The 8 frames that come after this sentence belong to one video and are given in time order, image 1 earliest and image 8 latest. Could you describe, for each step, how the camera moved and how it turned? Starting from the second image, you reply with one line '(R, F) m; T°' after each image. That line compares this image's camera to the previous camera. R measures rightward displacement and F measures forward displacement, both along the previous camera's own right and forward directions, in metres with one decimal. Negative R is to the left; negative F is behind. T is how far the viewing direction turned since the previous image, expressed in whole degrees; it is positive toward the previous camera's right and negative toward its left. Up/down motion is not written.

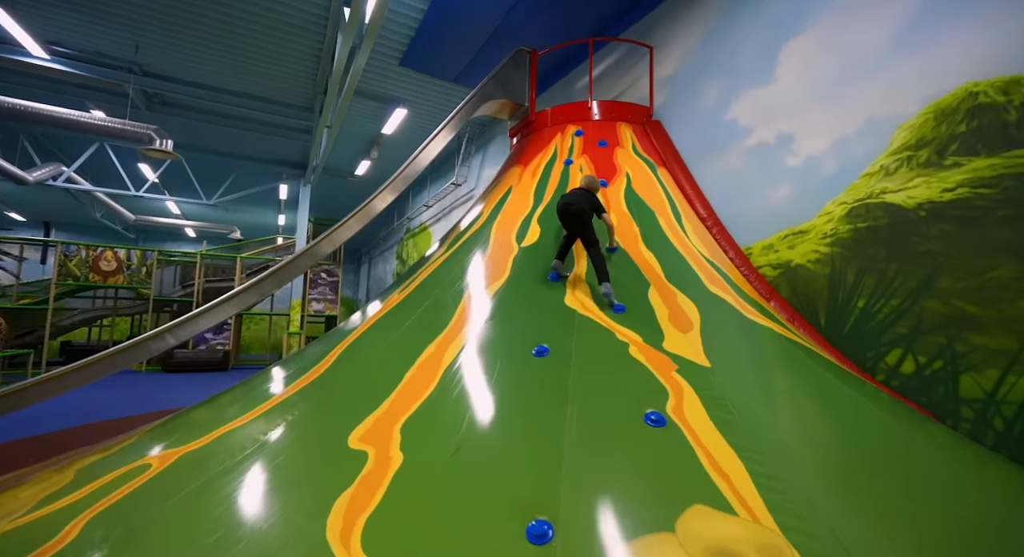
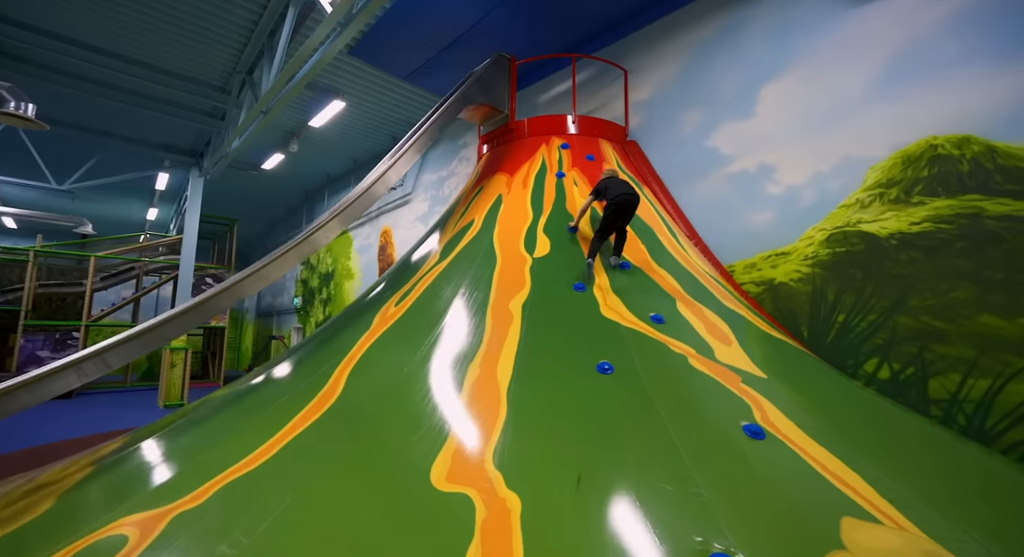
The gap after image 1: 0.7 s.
(-0.7, +0.2) m; +14°
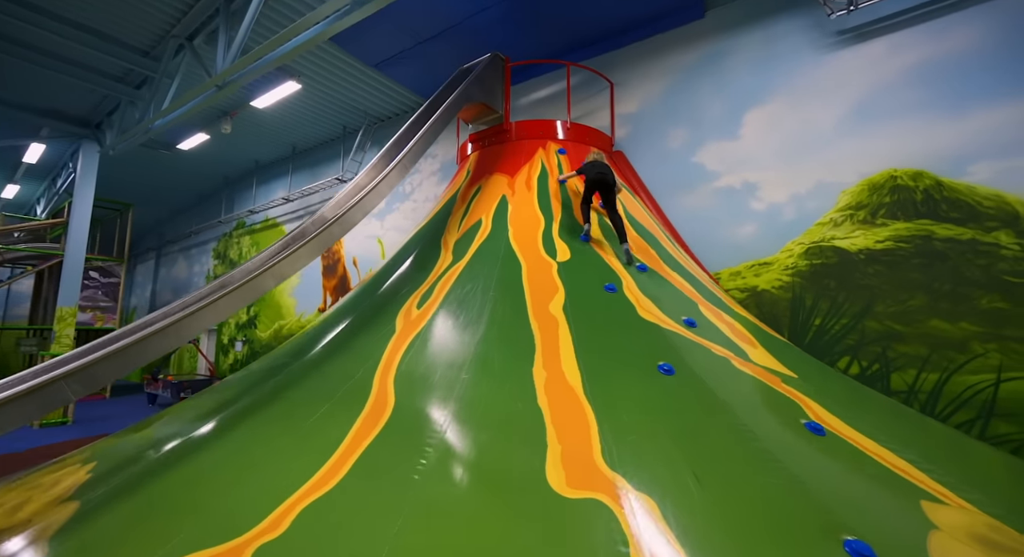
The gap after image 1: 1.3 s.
(-0.6, +0.1) m; +12°
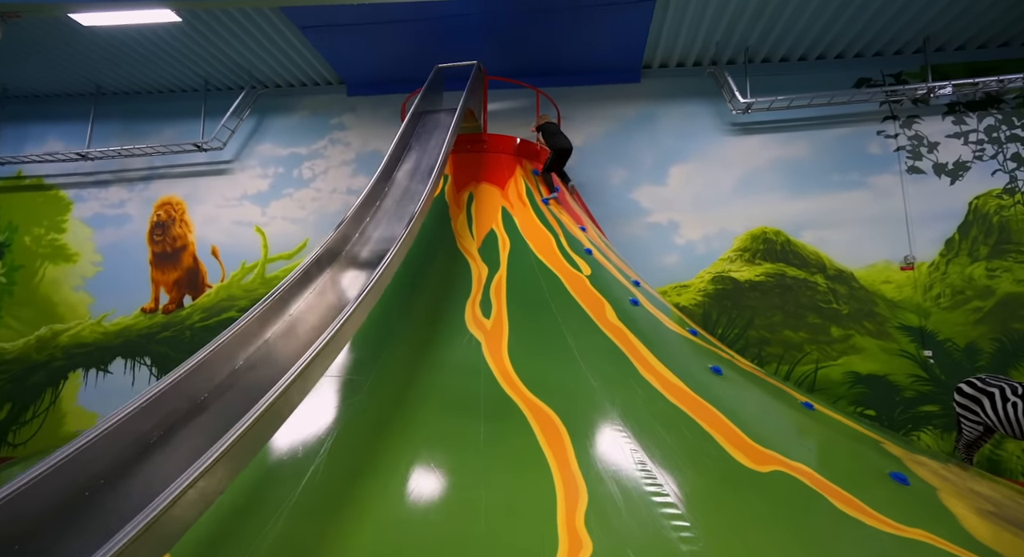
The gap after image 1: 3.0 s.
(-1.6, +0.3) m; +29°
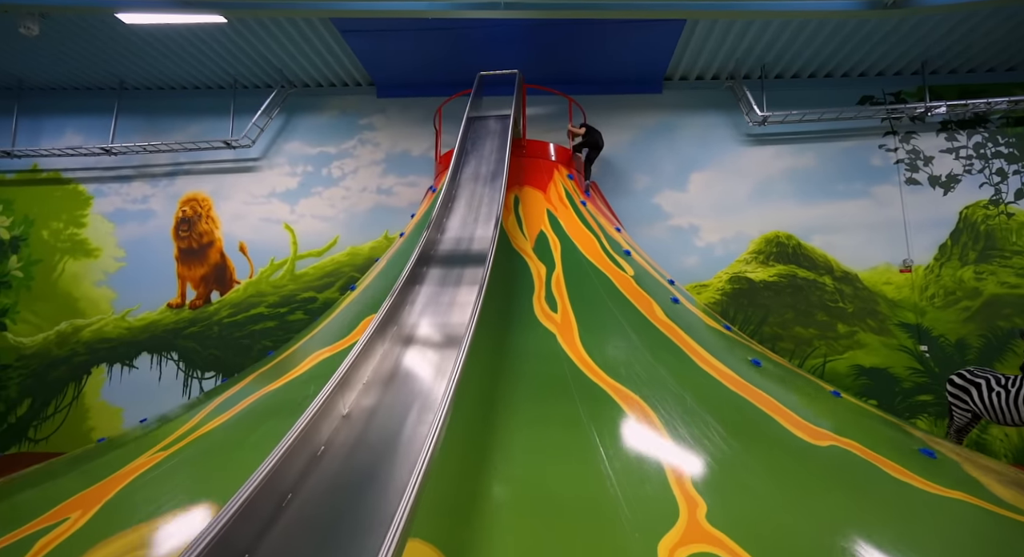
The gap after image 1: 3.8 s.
(-0.5, -0.2) m; +3°
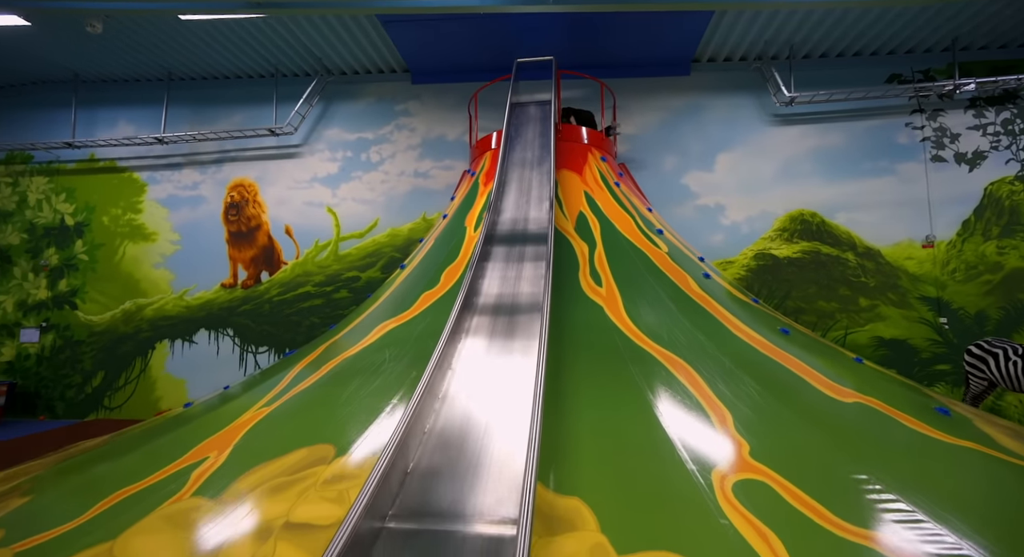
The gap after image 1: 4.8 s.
(-0.2, -0.2) m; -1°
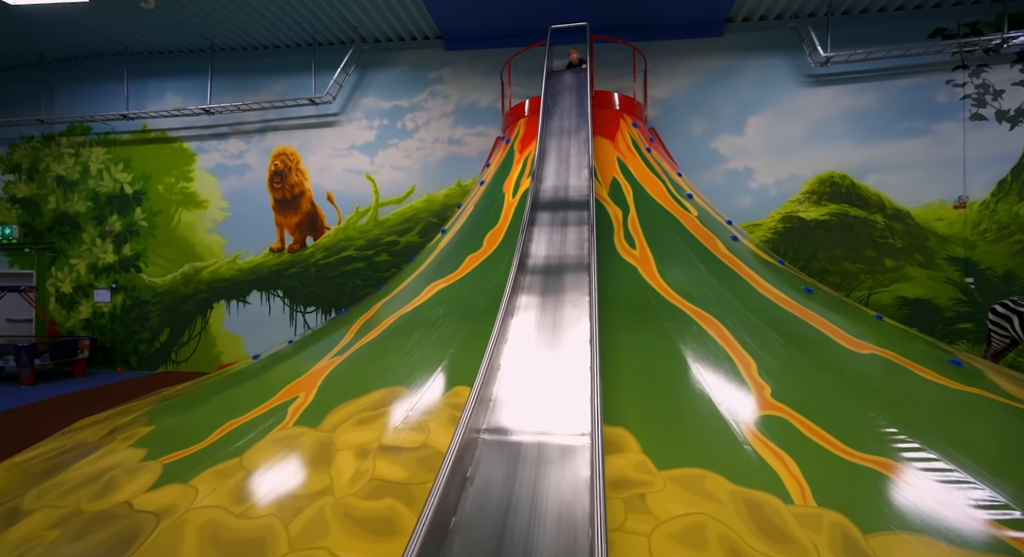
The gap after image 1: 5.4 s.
(-0.1, -0.2) m; -2°
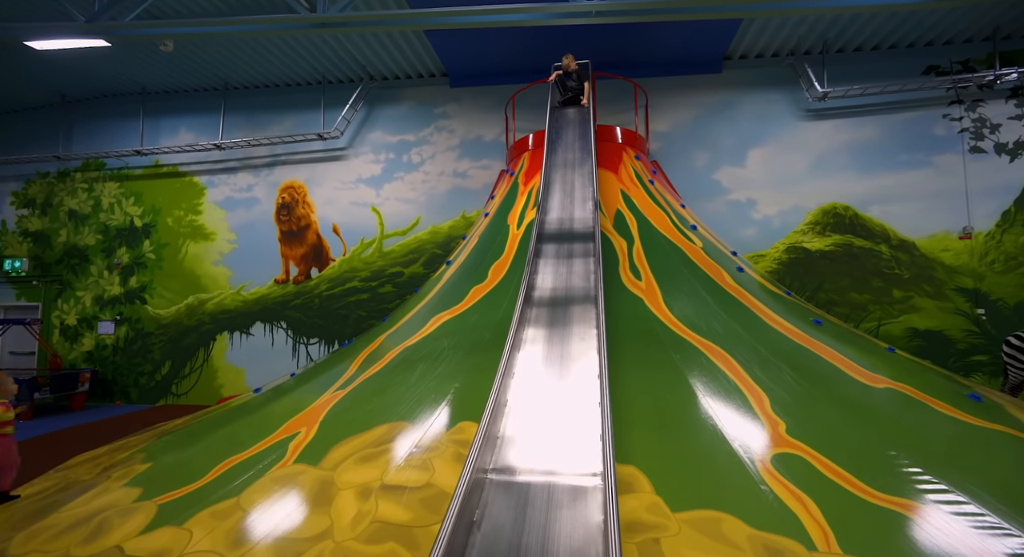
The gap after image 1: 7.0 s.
(0.0, 0.0) m; 0°
